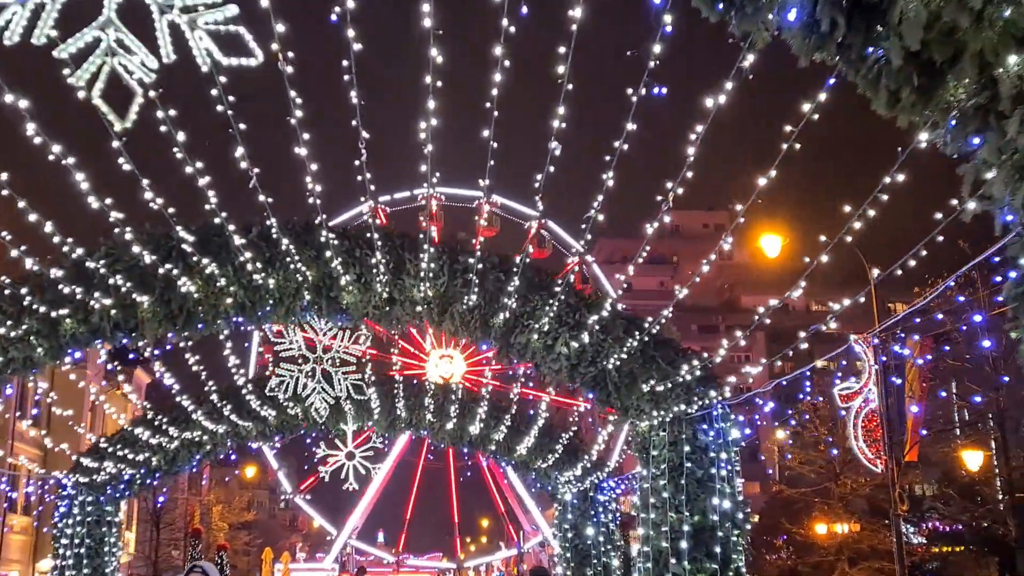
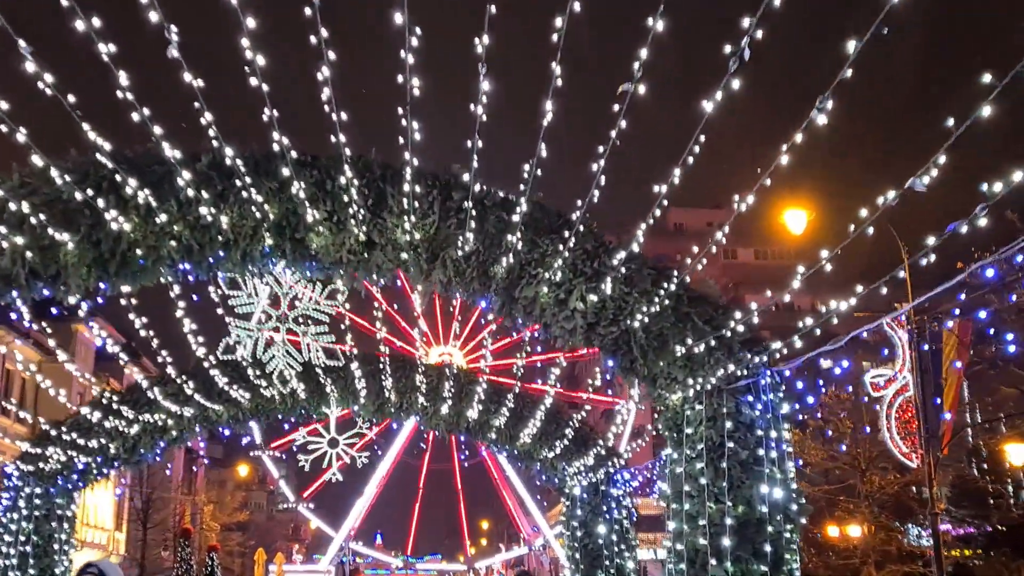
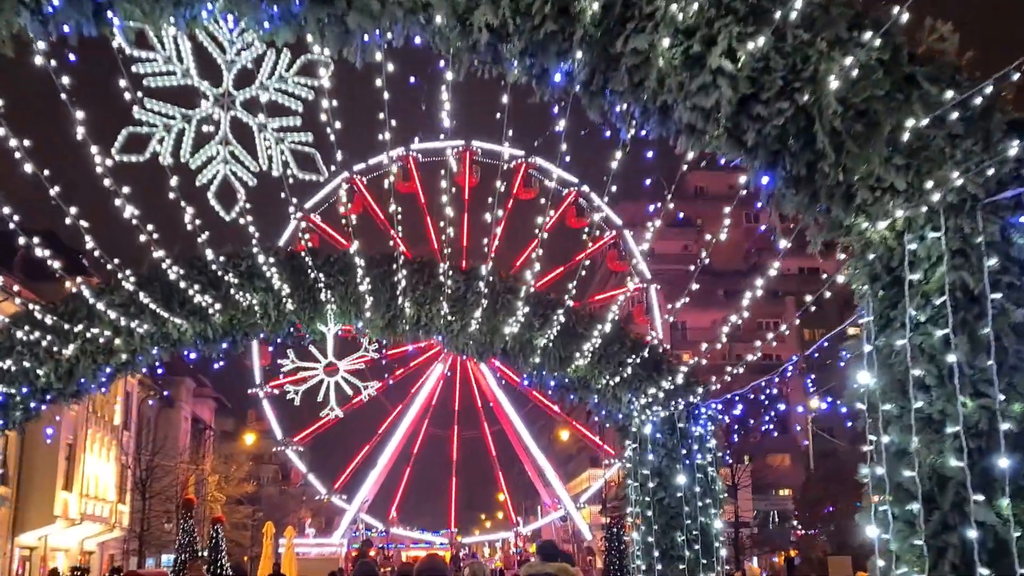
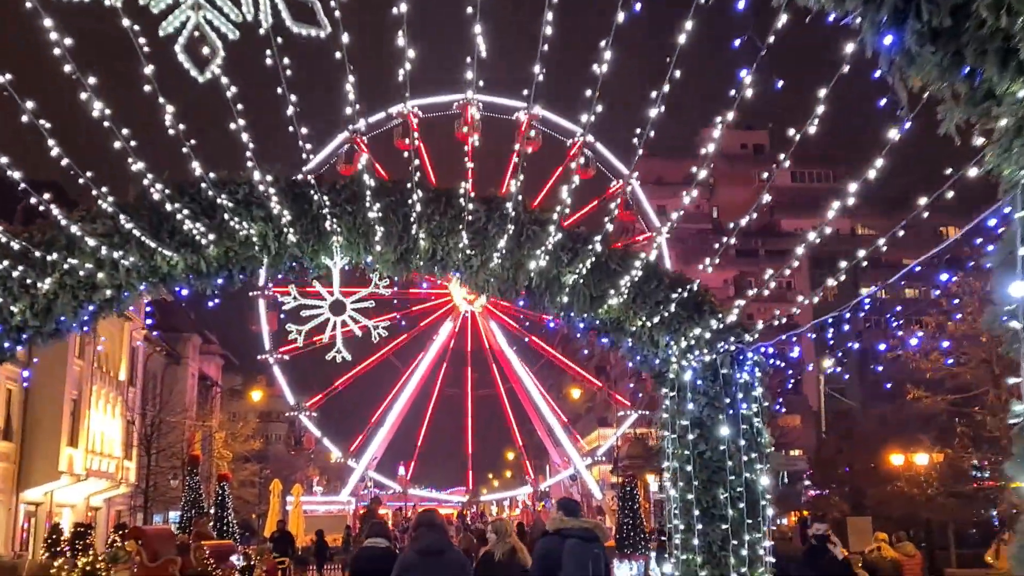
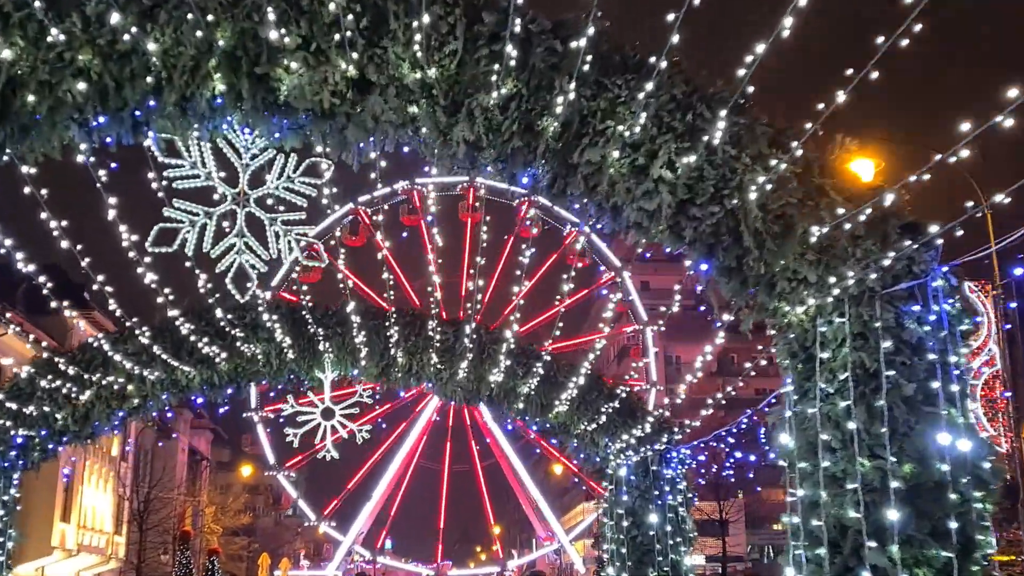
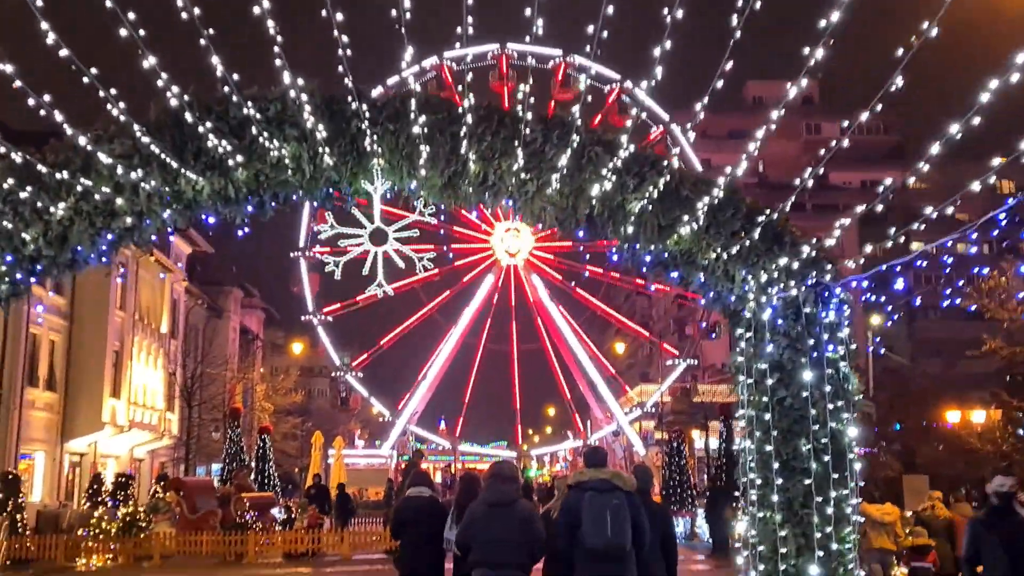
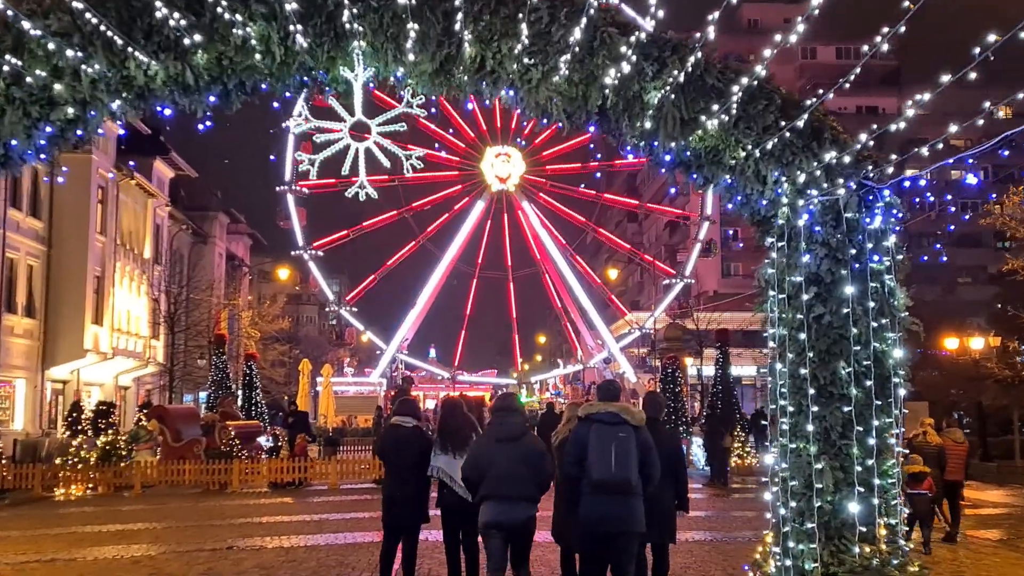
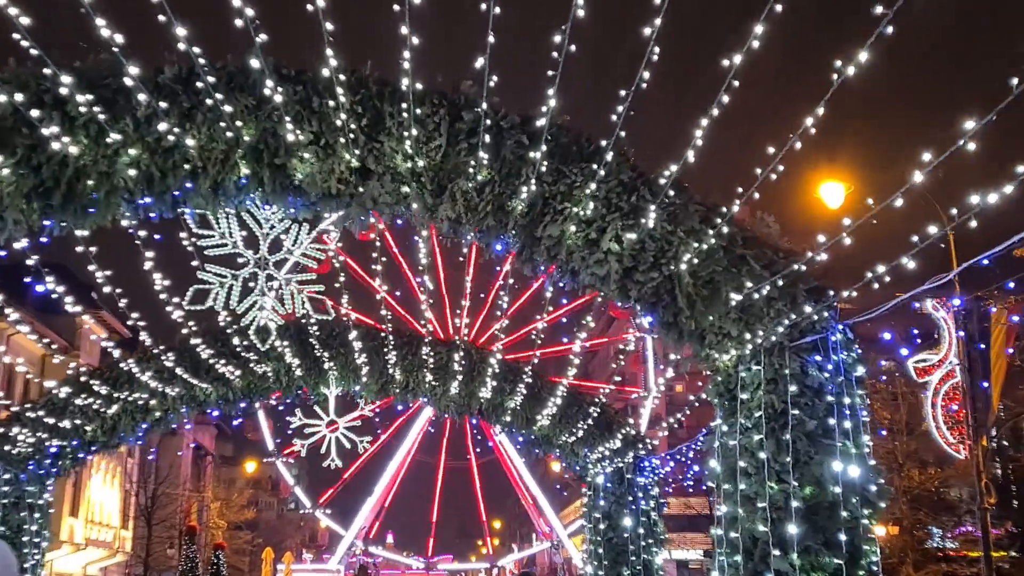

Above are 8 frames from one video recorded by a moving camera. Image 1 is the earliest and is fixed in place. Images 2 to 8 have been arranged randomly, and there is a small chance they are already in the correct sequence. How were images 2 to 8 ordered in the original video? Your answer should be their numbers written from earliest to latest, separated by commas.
2, 8, 5, 3, 4, 6, 7
